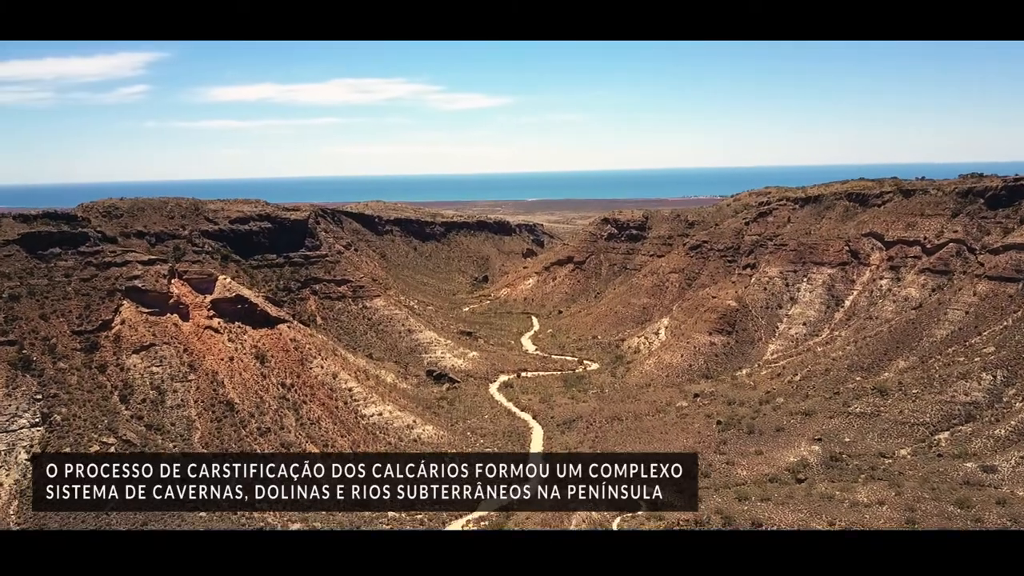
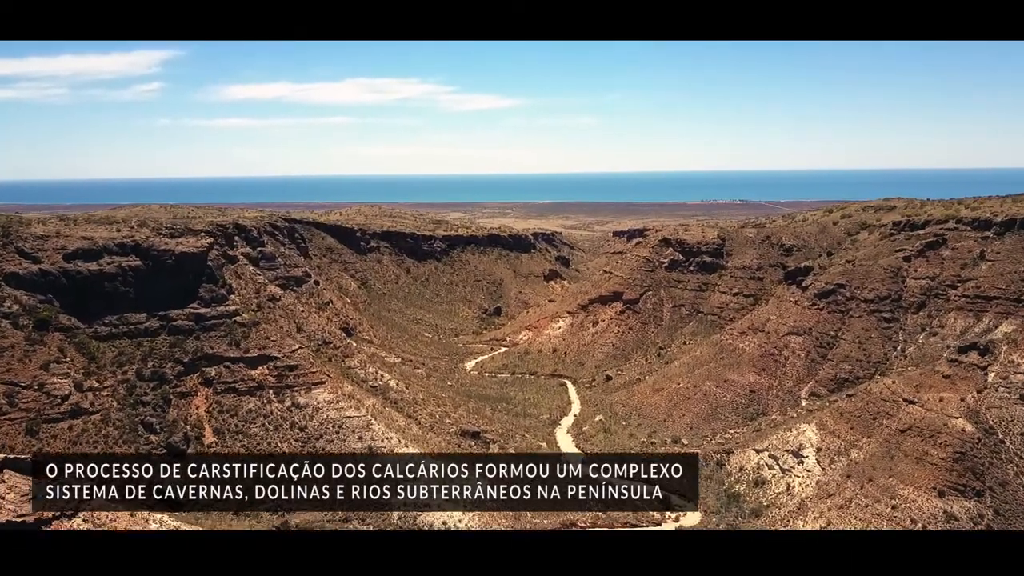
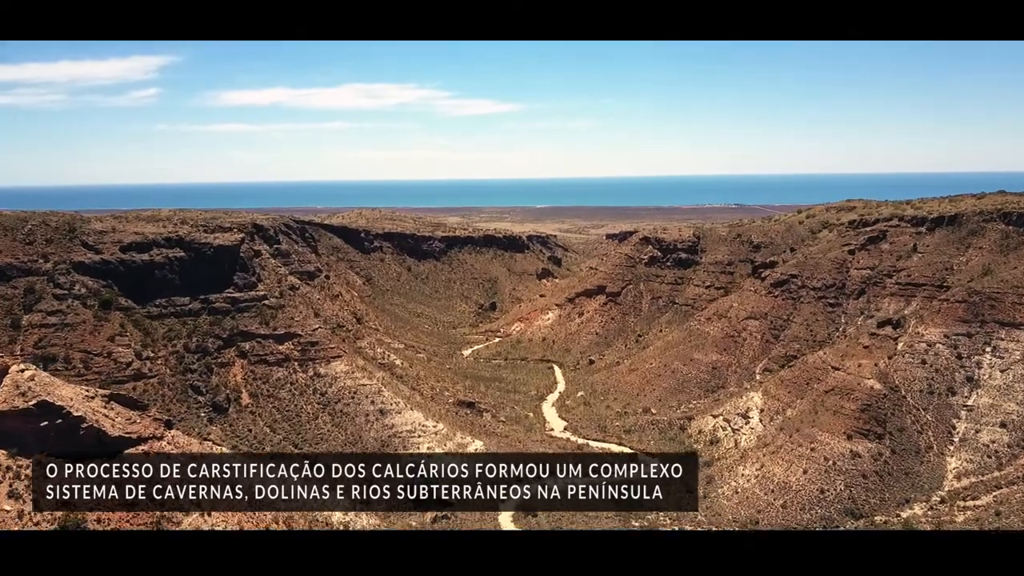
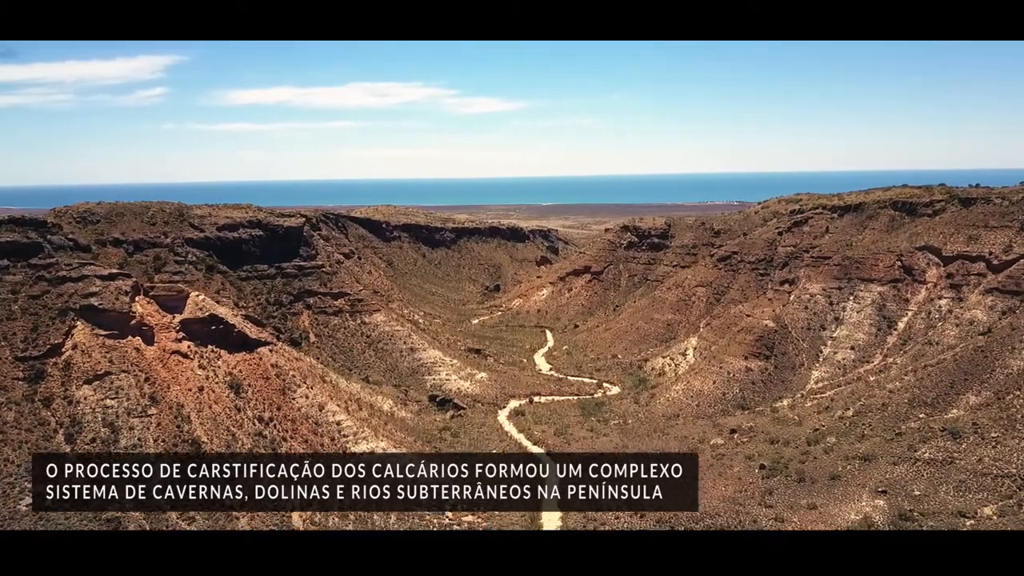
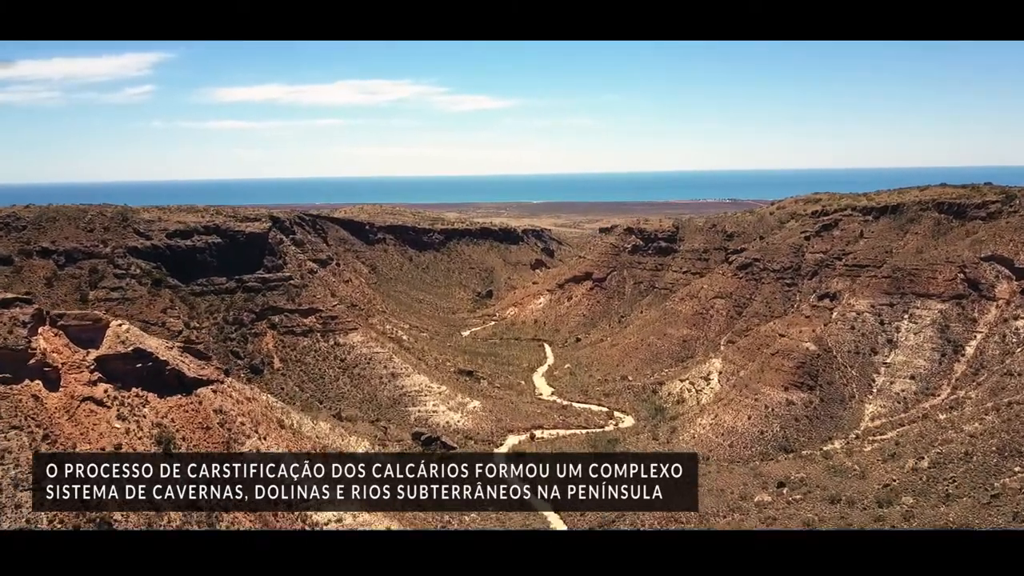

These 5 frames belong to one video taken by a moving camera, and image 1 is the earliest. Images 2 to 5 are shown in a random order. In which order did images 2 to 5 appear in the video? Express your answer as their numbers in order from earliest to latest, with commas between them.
4, 5, 3, 2
